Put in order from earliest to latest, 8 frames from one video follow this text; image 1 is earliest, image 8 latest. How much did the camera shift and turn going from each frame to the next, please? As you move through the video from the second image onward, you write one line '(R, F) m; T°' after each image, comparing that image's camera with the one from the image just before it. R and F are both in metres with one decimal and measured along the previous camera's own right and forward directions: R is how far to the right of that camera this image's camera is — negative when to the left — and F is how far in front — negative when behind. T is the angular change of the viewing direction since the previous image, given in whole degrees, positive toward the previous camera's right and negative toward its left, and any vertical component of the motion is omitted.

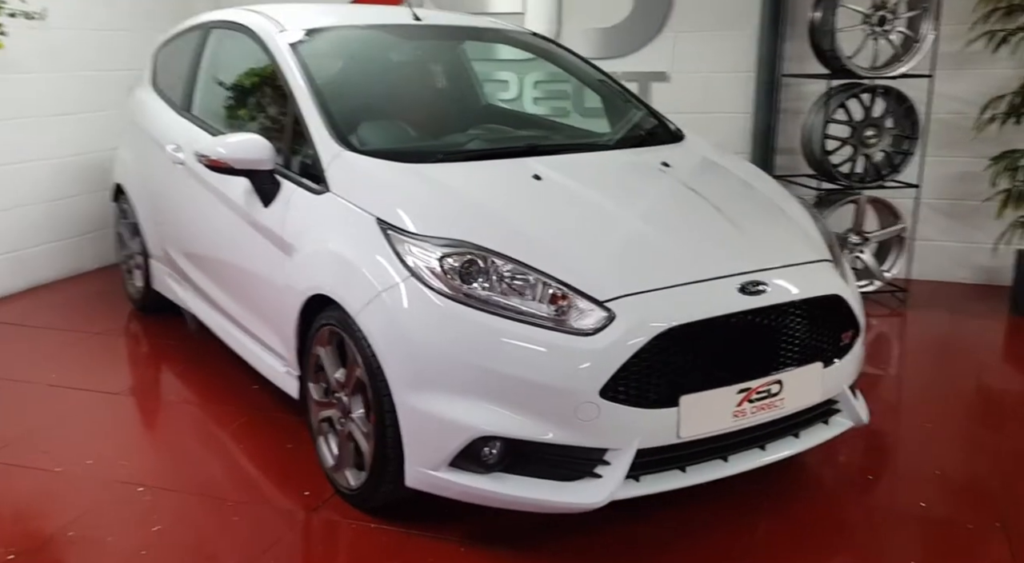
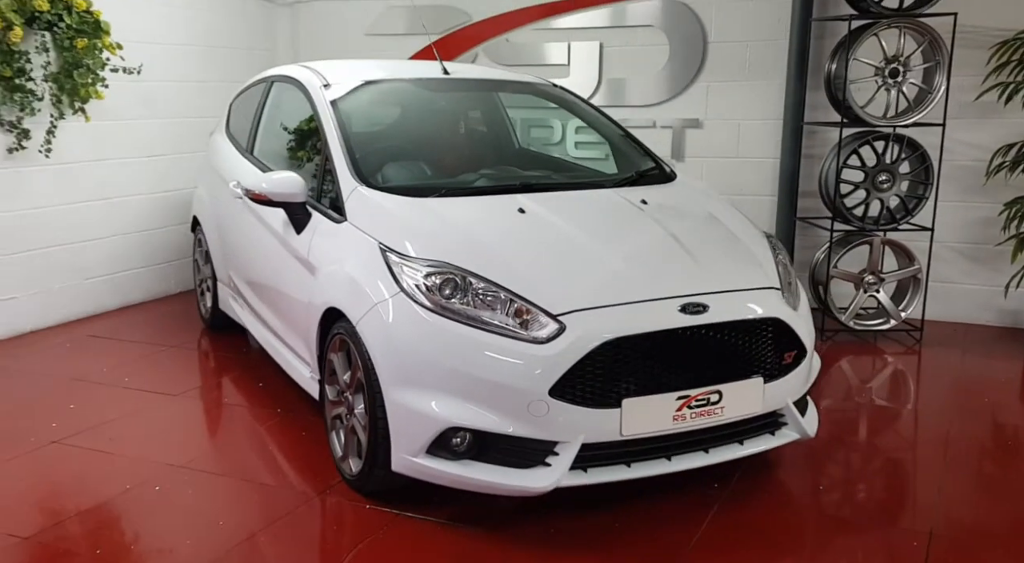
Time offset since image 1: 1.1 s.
(+0.3, -0.3) m; -6°
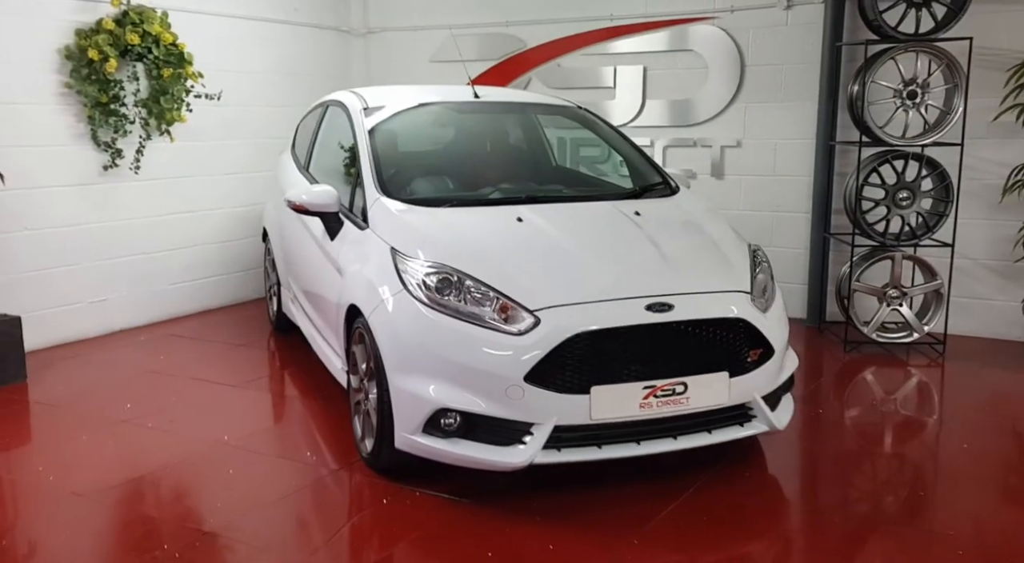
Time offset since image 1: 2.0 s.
(+0.3, -0.3) m; -6°
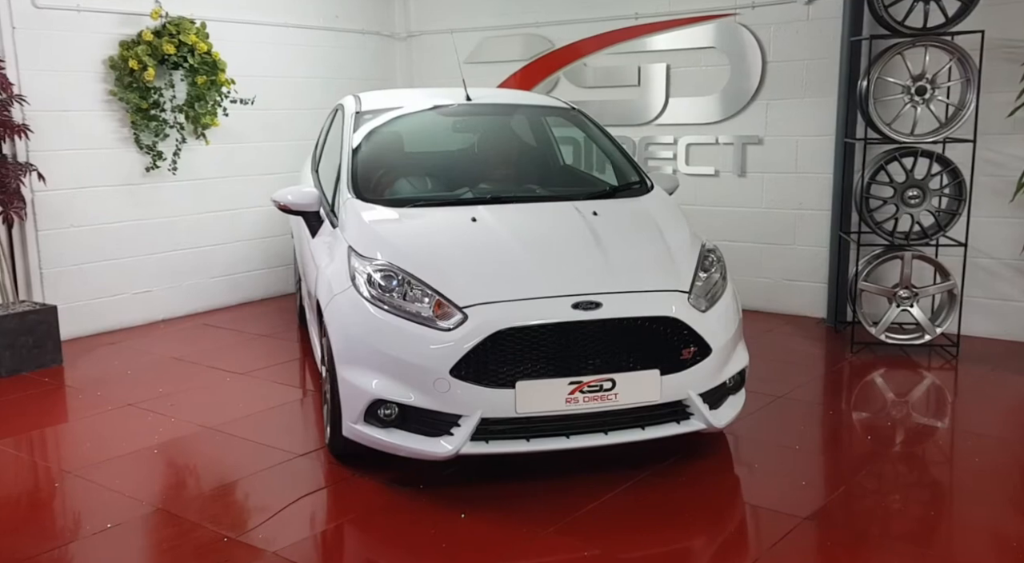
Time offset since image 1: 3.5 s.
(+0.5, -0.1) m; -6°
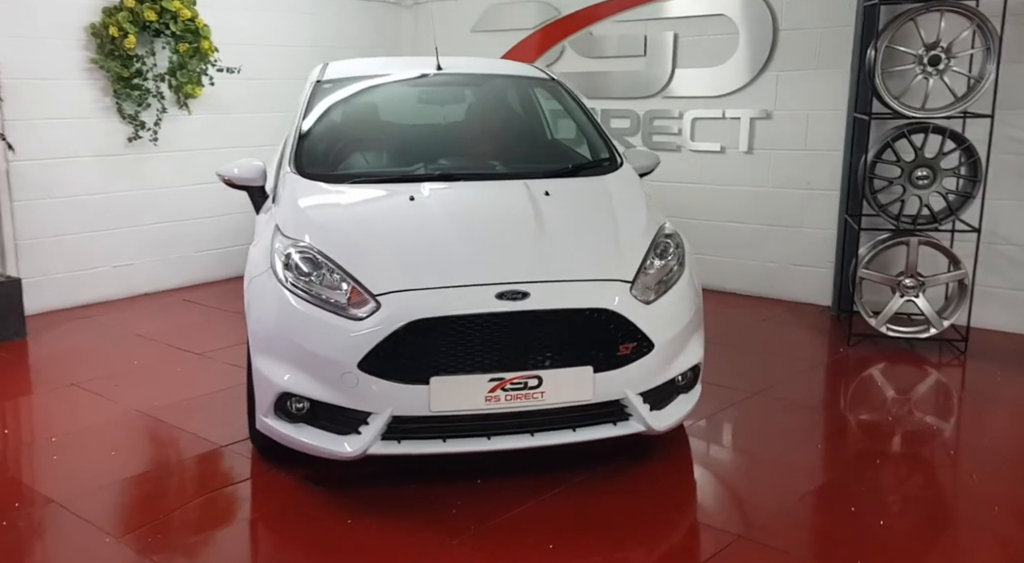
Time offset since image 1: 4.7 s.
(+0.3, +0.2) m; -3°
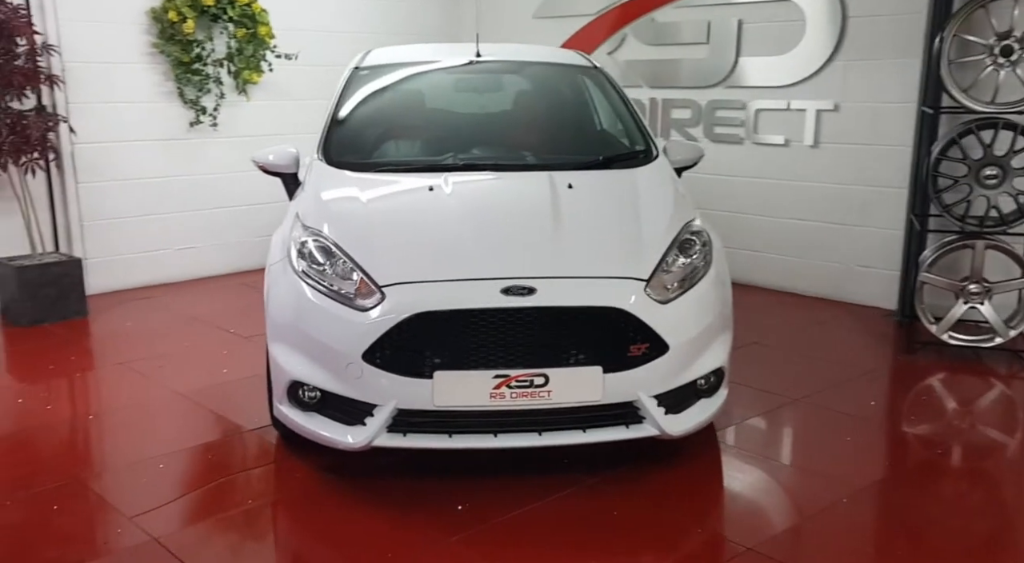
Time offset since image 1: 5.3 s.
(+0.2, +0.1) m; -5°
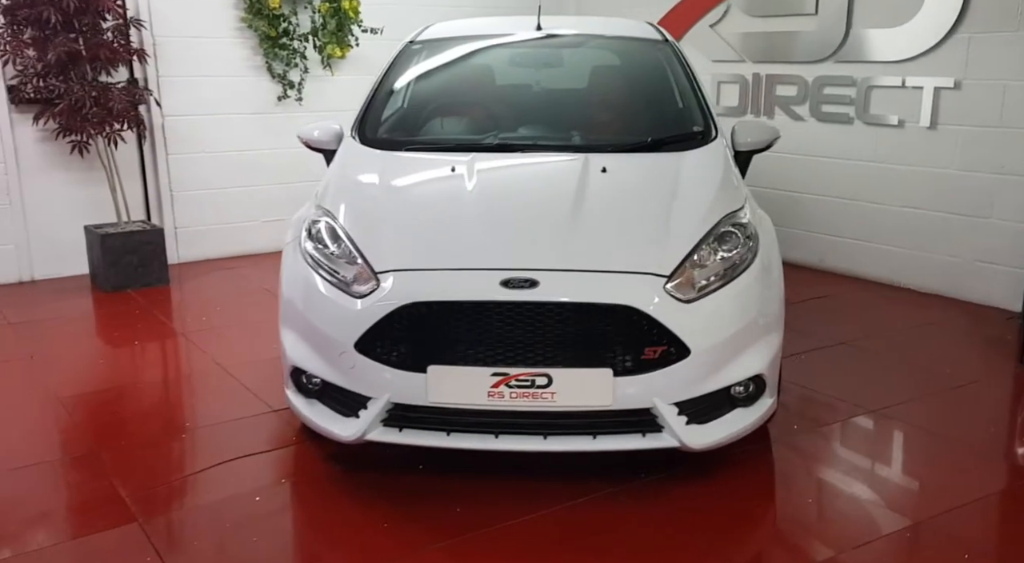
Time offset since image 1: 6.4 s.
(+0.3, +0.2) m; -9°
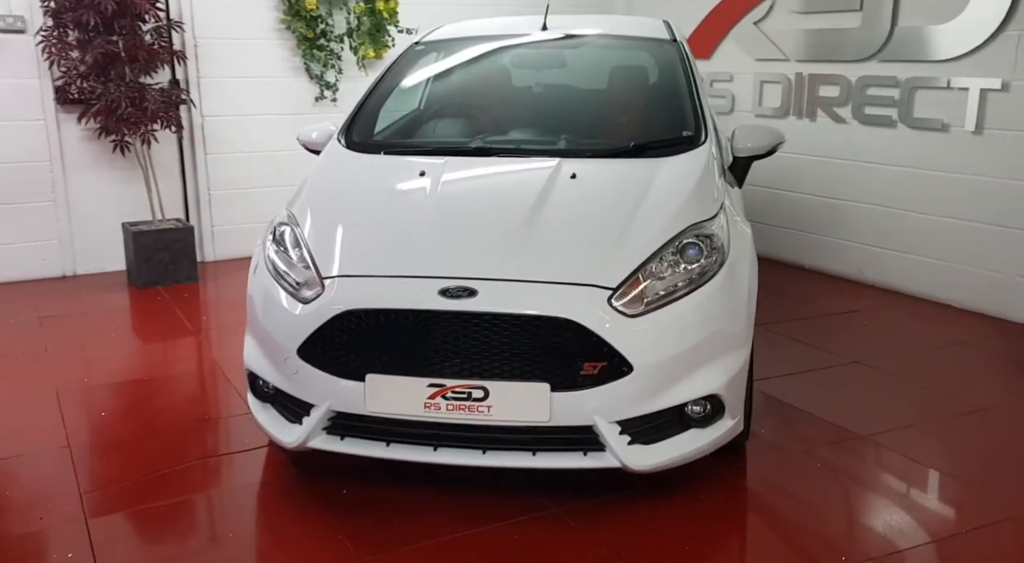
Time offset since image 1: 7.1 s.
(+0.3, +0.1) m; -6°
